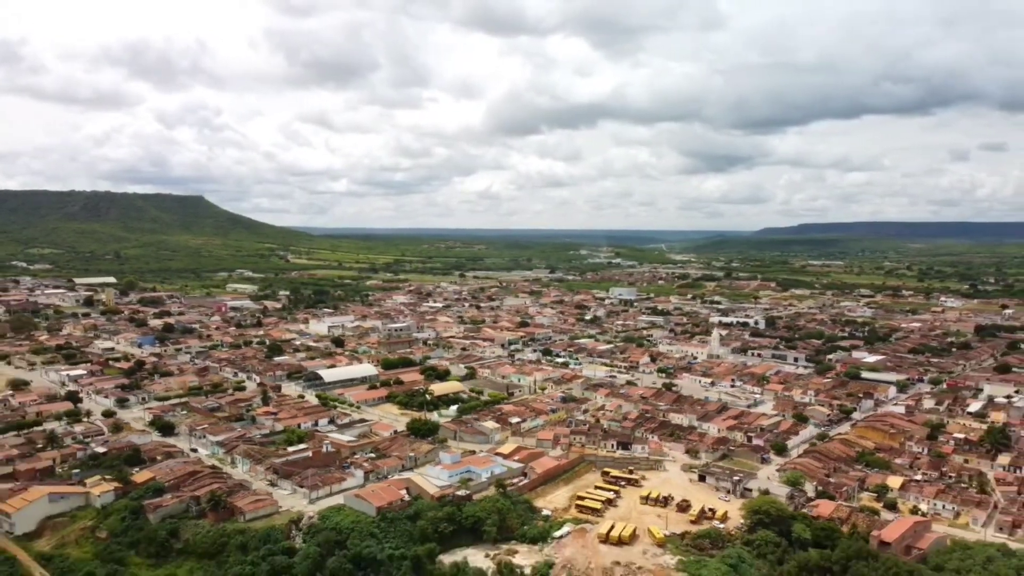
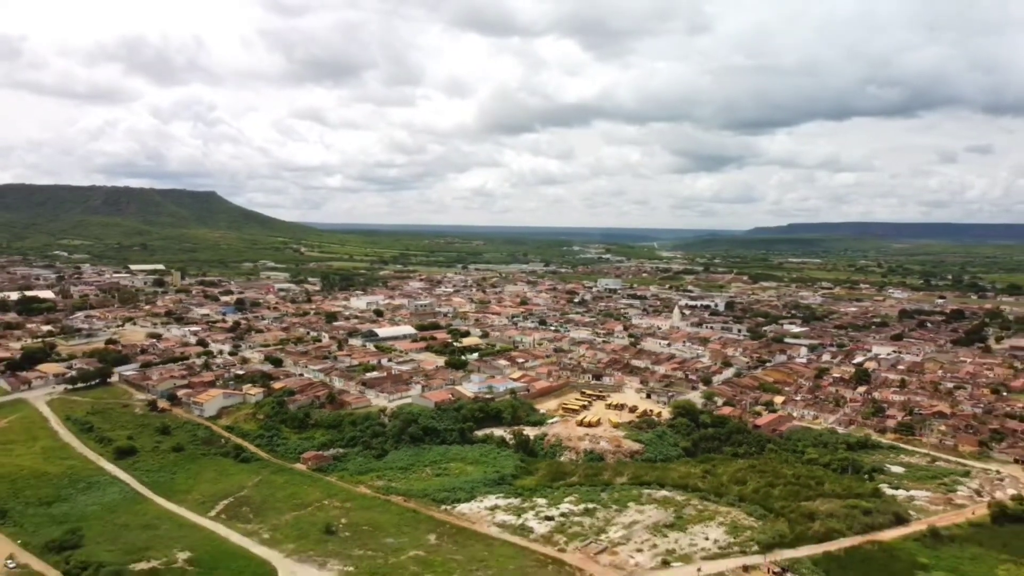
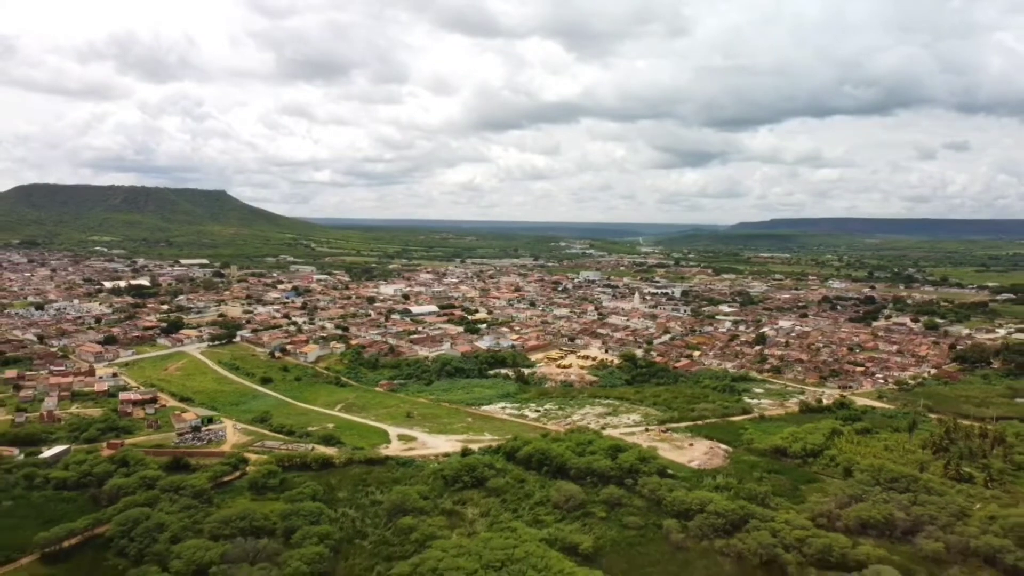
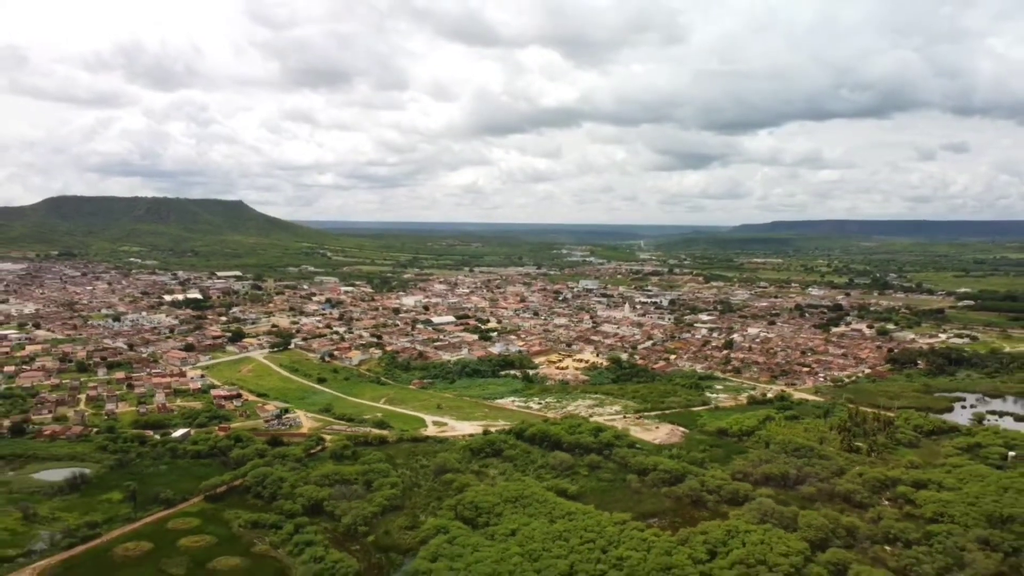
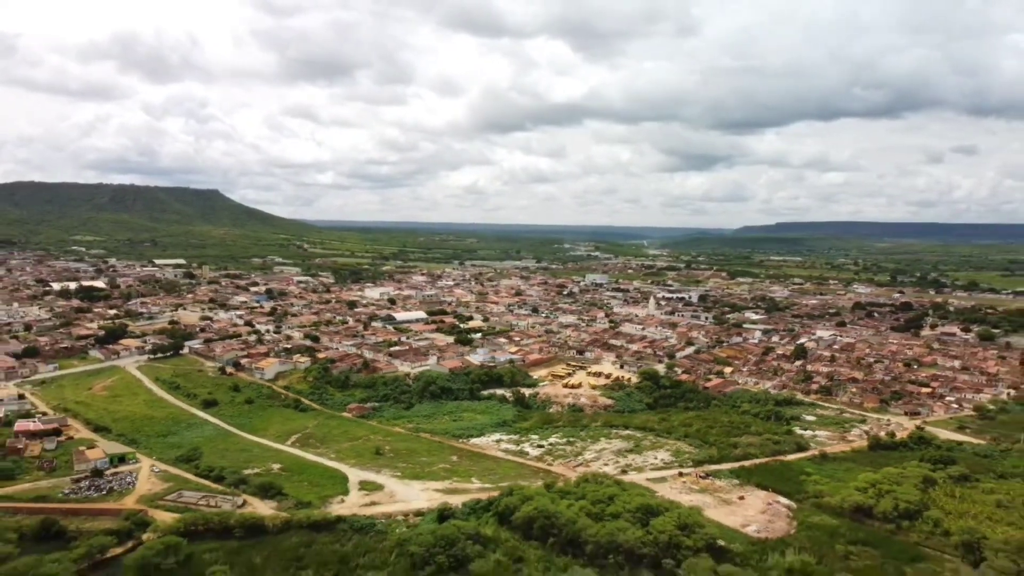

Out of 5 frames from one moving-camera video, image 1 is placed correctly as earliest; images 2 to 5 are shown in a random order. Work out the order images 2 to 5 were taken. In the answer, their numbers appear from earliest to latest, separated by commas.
2, 5, 3, 4
